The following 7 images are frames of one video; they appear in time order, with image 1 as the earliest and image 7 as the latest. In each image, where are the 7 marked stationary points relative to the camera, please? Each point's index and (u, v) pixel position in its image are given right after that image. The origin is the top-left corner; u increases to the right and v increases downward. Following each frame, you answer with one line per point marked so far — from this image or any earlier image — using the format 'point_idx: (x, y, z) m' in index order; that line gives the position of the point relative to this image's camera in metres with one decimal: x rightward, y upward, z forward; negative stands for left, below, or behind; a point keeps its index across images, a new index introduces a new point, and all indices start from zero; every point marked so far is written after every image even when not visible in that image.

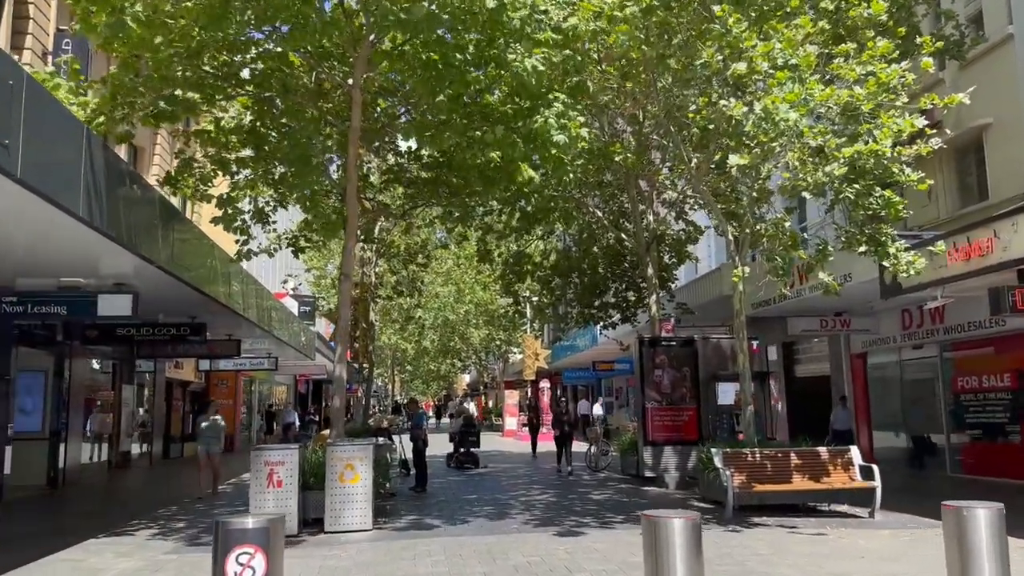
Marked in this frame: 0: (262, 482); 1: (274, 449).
0: (-3.1, -2.4, +9.9) m
1: (-3.0, -2.0, +10.0) m
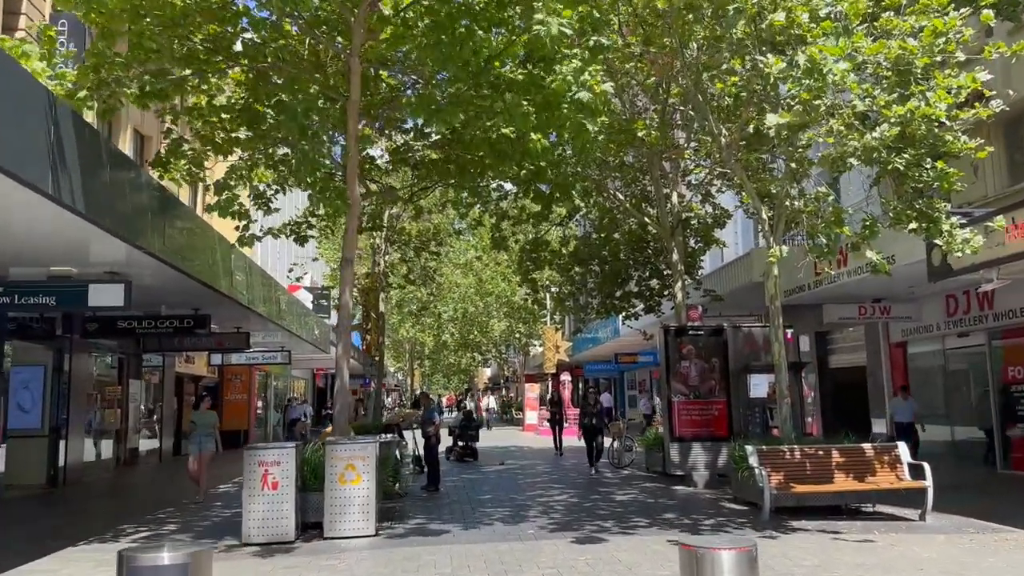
0: (-2.9, -2.2, +9.2) m
1: (-2.8, -1.8, +9.2) m
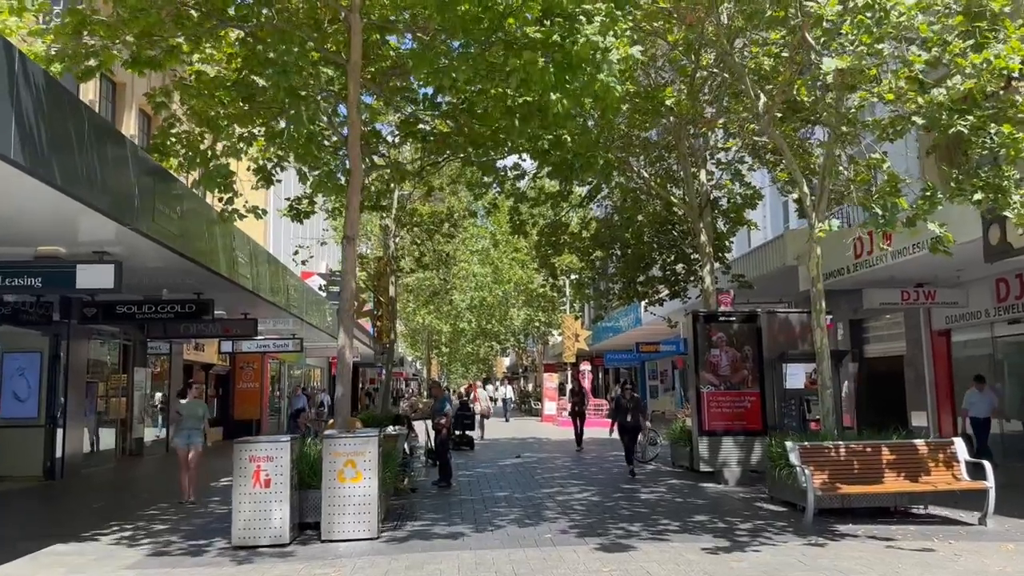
0: (-2.8, -2.0, +8.4) m
1: (-2.6, -1.6, +8.4) m
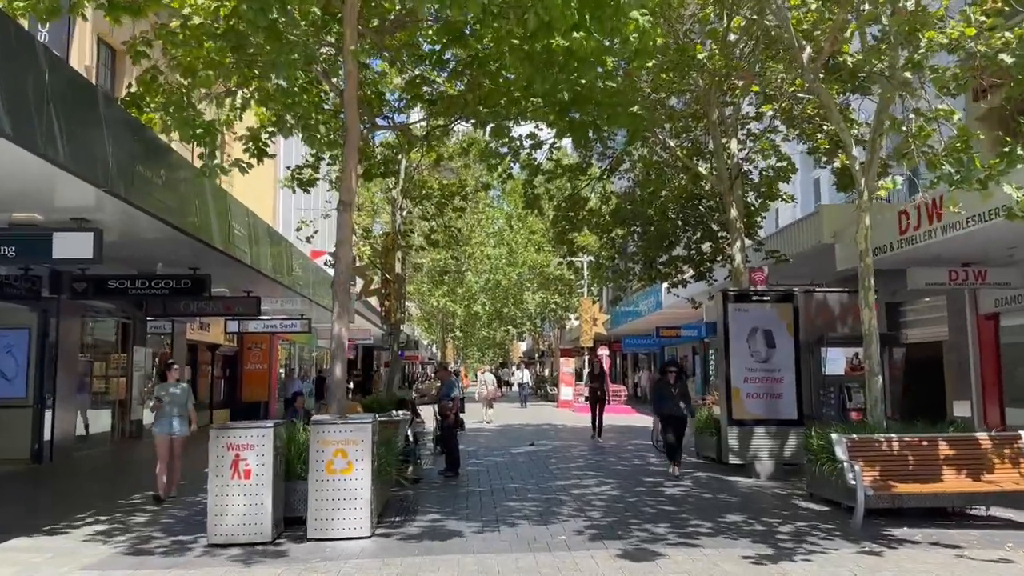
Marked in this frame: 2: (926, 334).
0: (-2.7, -1.7, +7.5) m
1: (-2.5, -1.3, +7.5) m
2: (+8.9, -1.0, +17.2) m
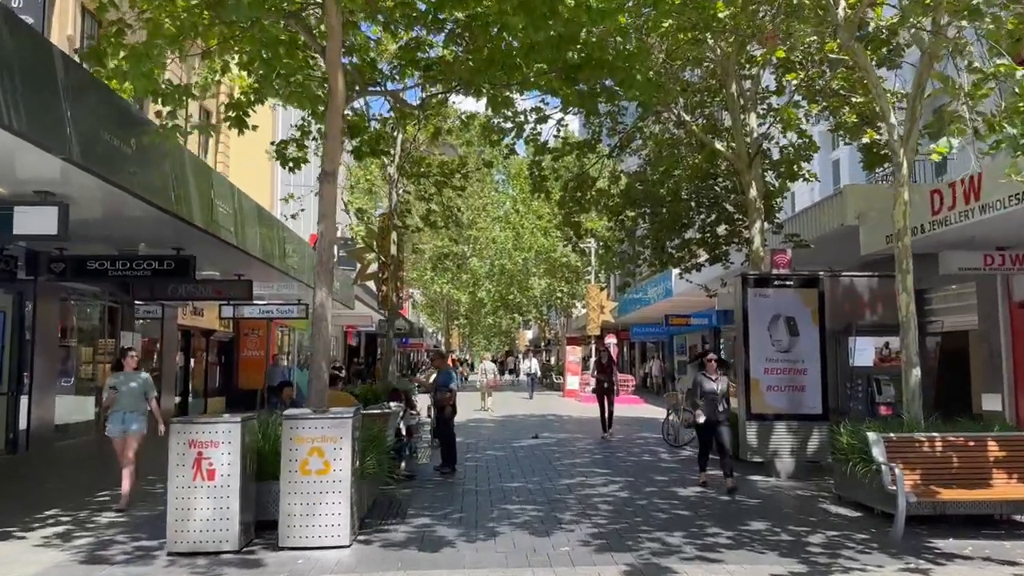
0: (-2.7, -1.5, +6.6) m
1: (-2.6, -1.1, +6.7) m
2: (+8.9, -0.7, +16.3) m
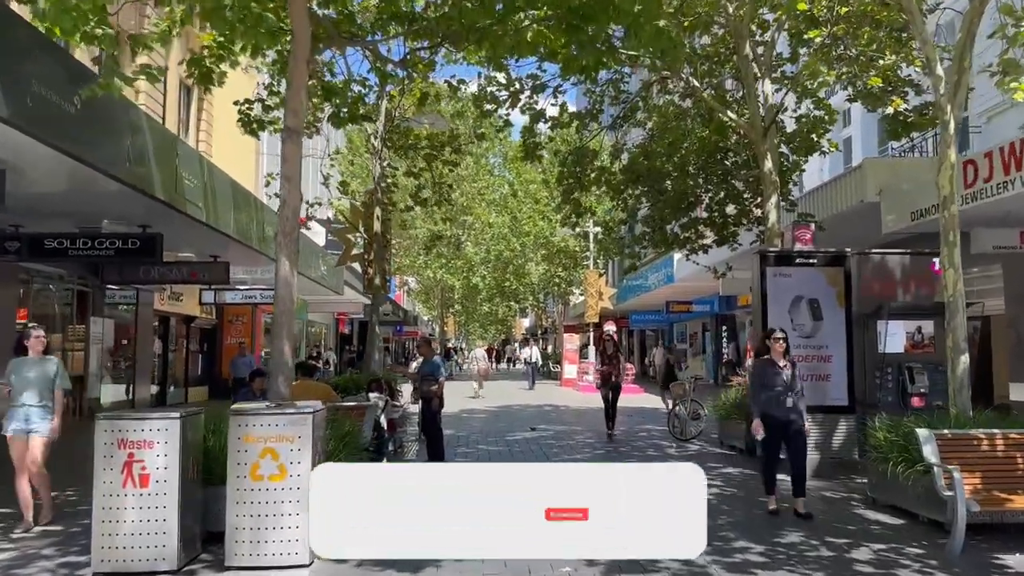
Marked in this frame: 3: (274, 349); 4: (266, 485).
0: (-2.8, -1.3, +5.6) m
1: (-2.6, -0.9, +5.6) m
2: (+8.8, -0.4, +15.3) m
3: (-2.1, -0.5, +7.0) m
4: (-1.7, -1.4, +5.6) m
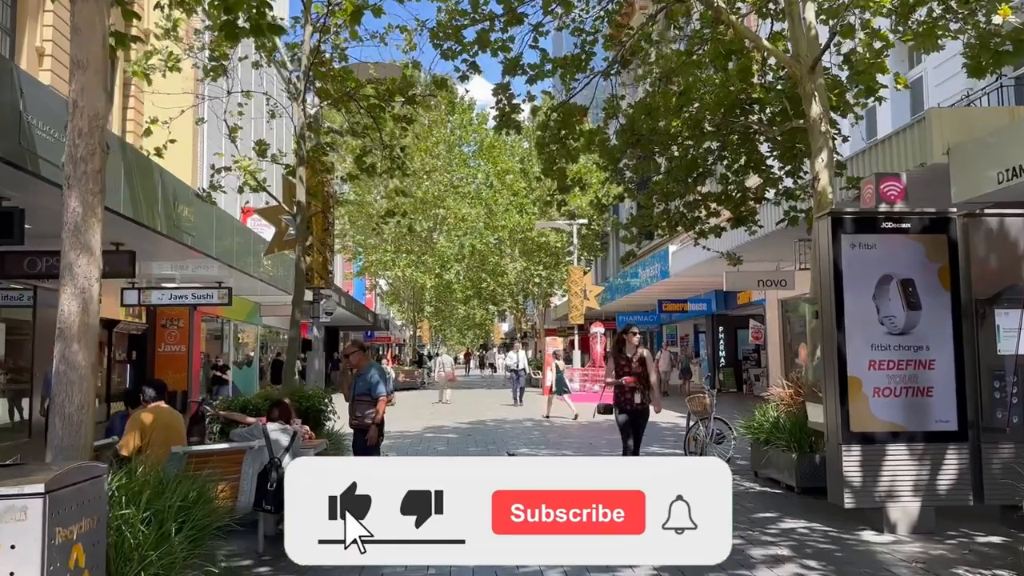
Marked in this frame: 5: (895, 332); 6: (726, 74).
0: (-2.9, -1.1, +2.6) m
1: (-2.8, -0.7, +2.7) m
2: (+8.4, -0.2, +12.6) m
3: (-2.3, -0.3, +4.1) m
4: (-1.8, -1.2, +2.7) m
5: (+3.2, -0.4, +6.7) m
6: (+3.0, +3.0, +11.3) m
